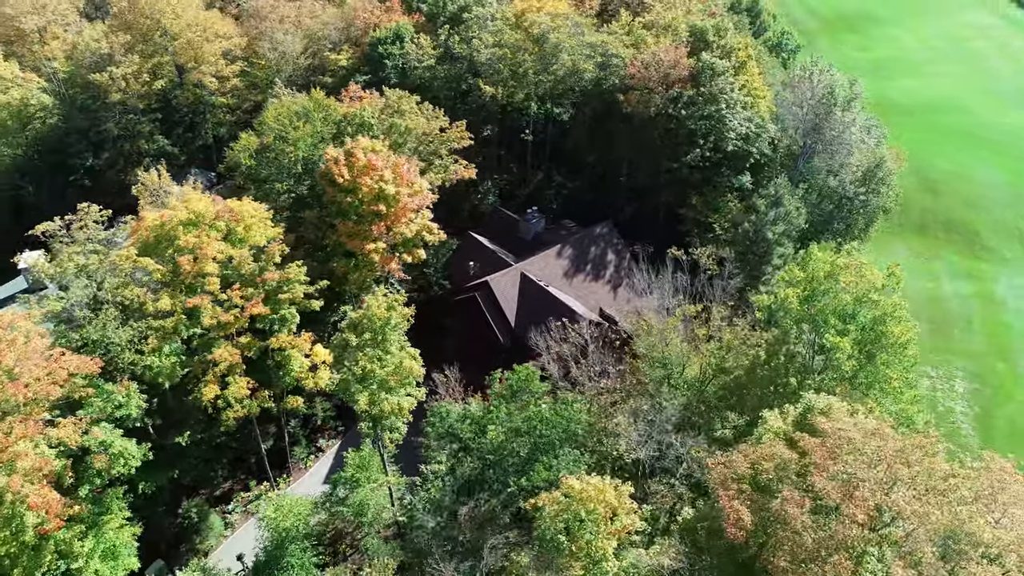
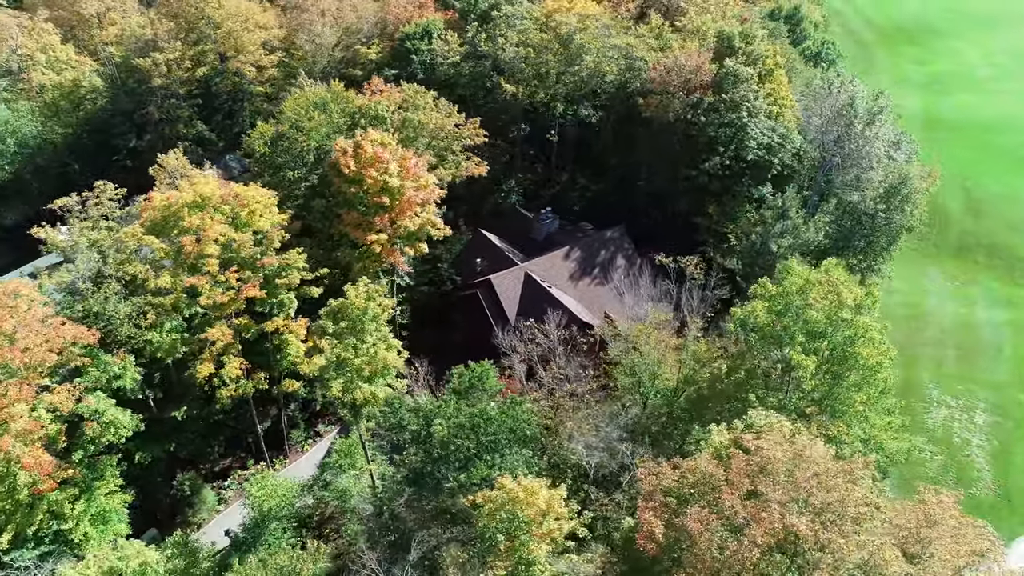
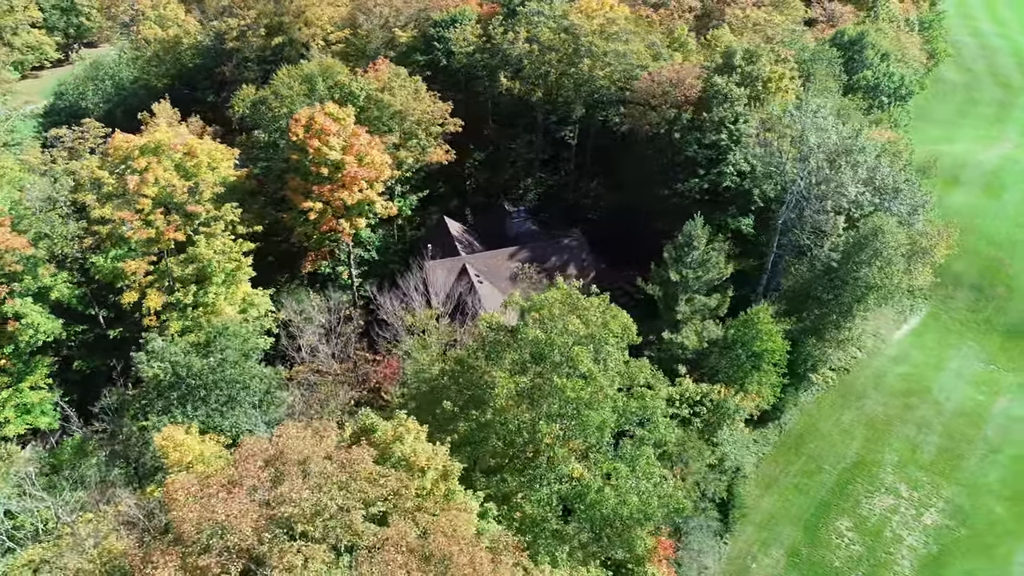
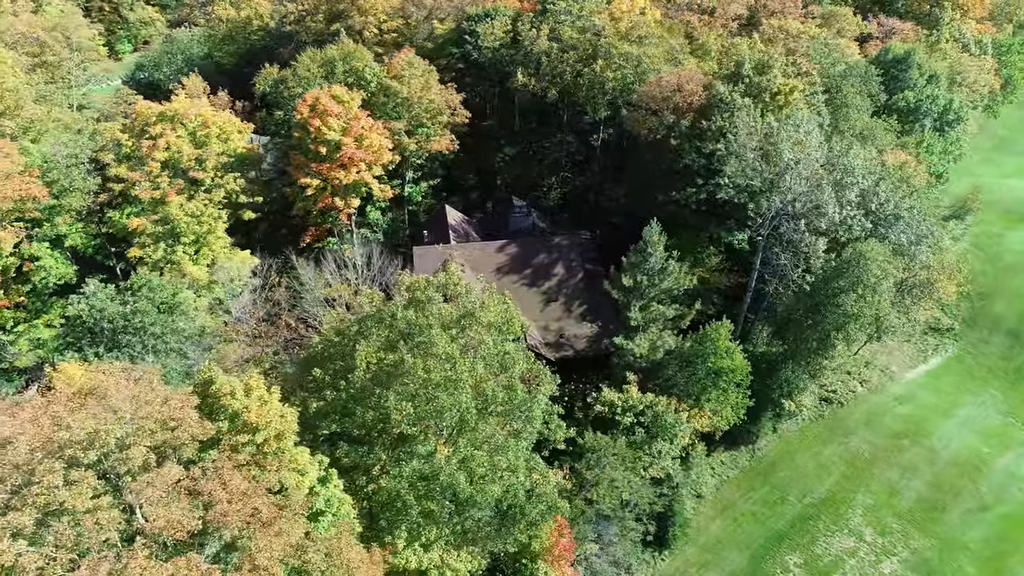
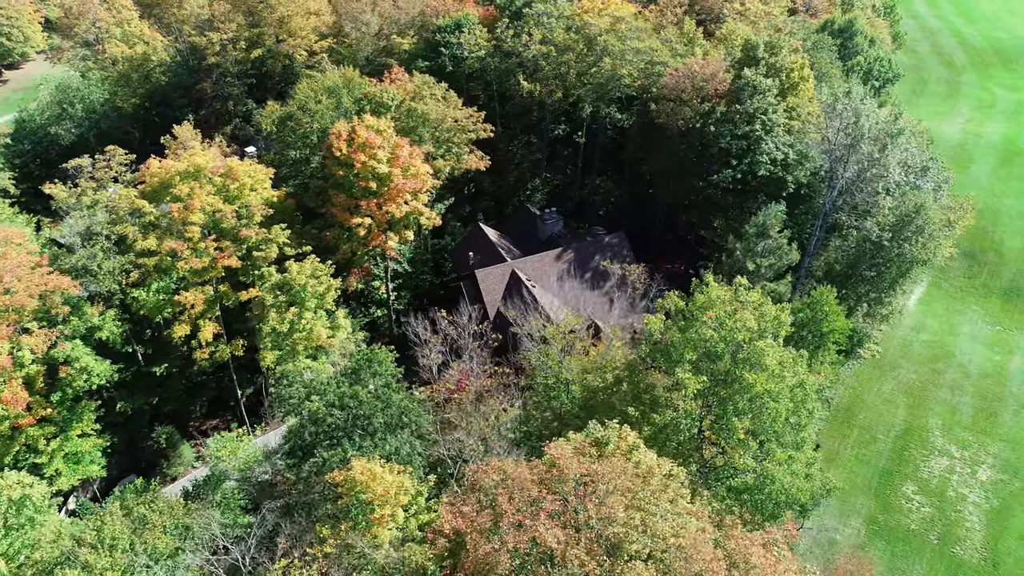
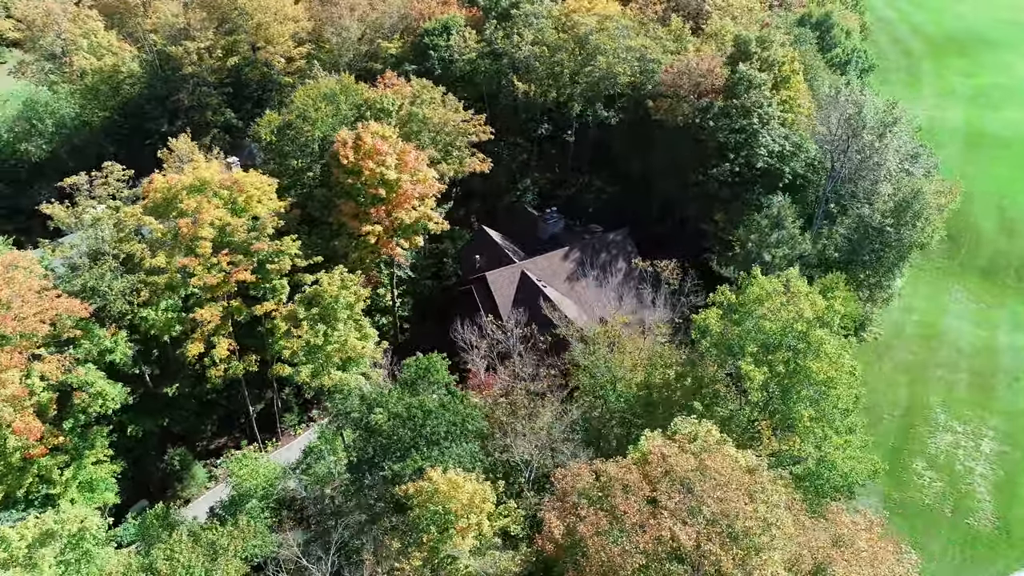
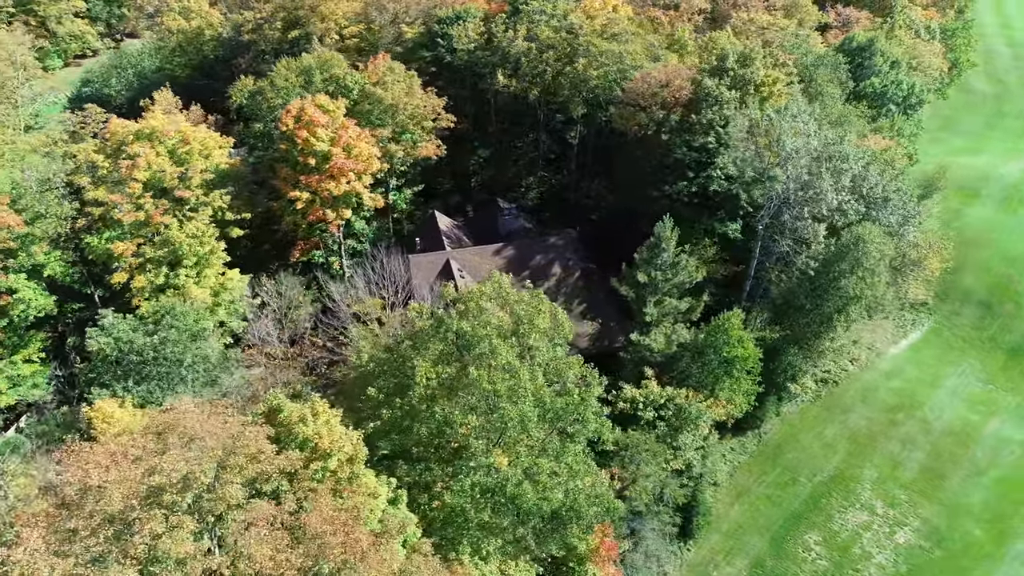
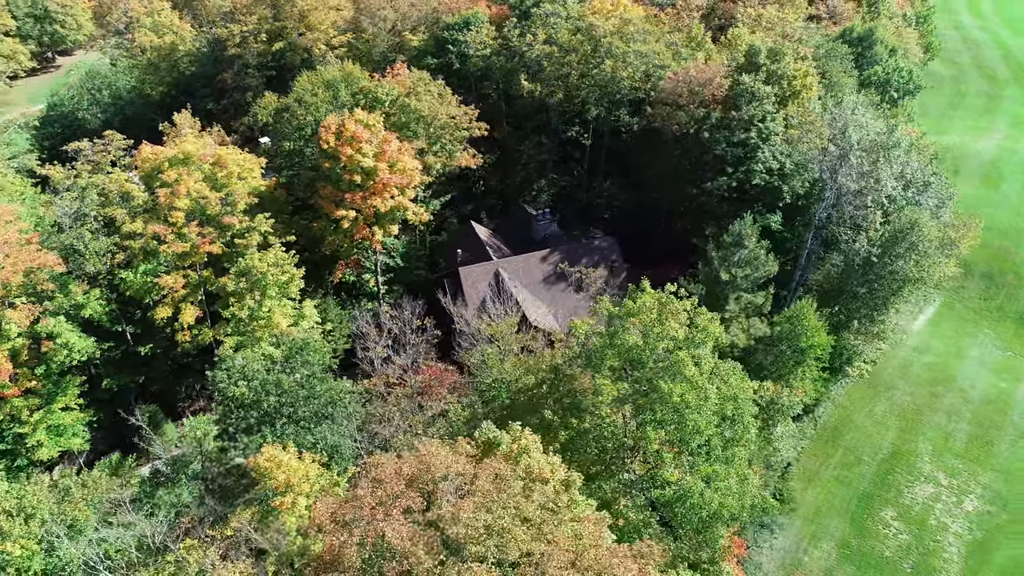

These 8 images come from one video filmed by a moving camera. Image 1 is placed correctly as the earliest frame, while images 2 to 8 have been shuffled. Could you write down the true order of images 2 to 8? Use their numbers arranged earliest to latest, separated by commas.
2, 6, 5, 8, 3, 7, 4
